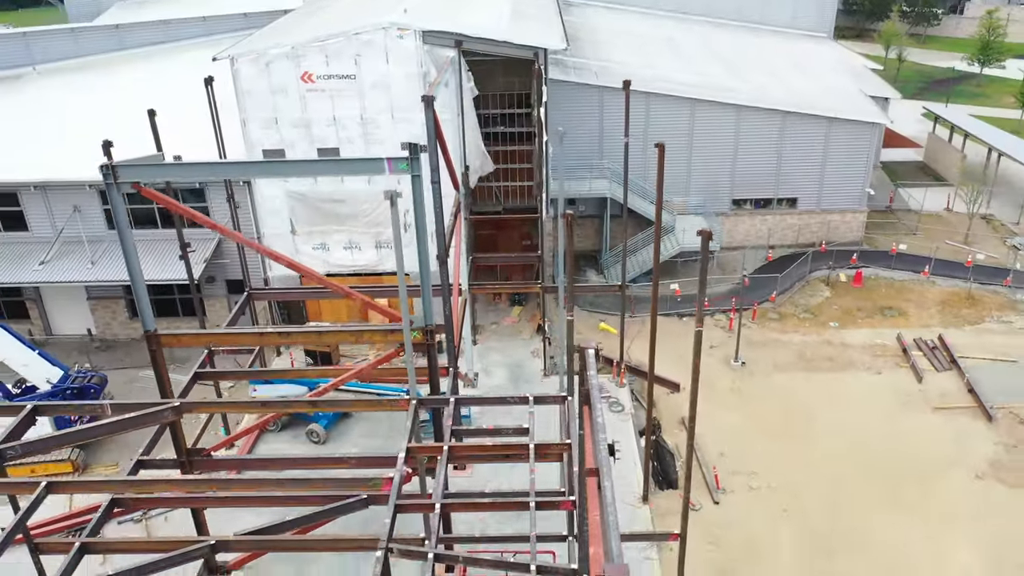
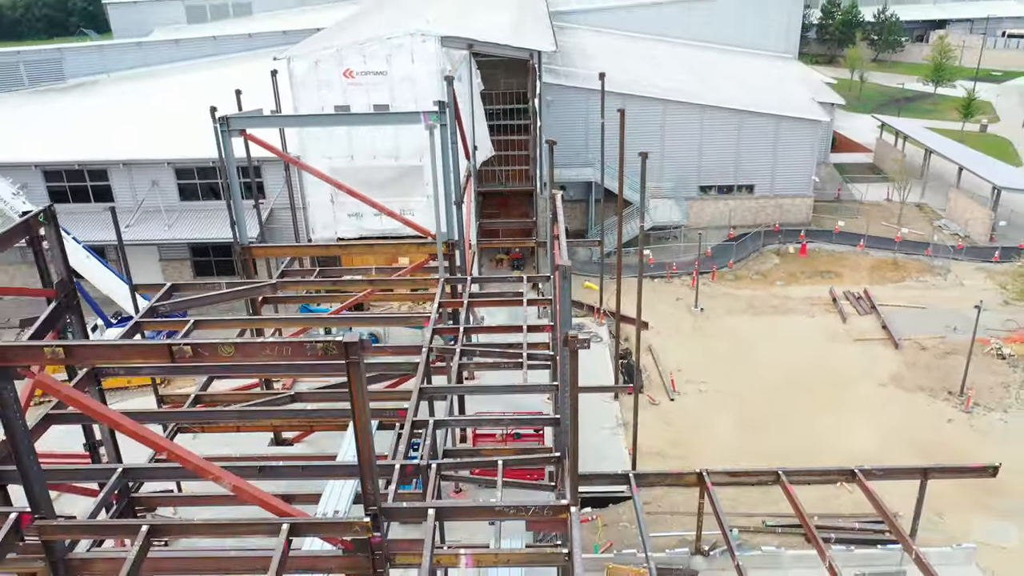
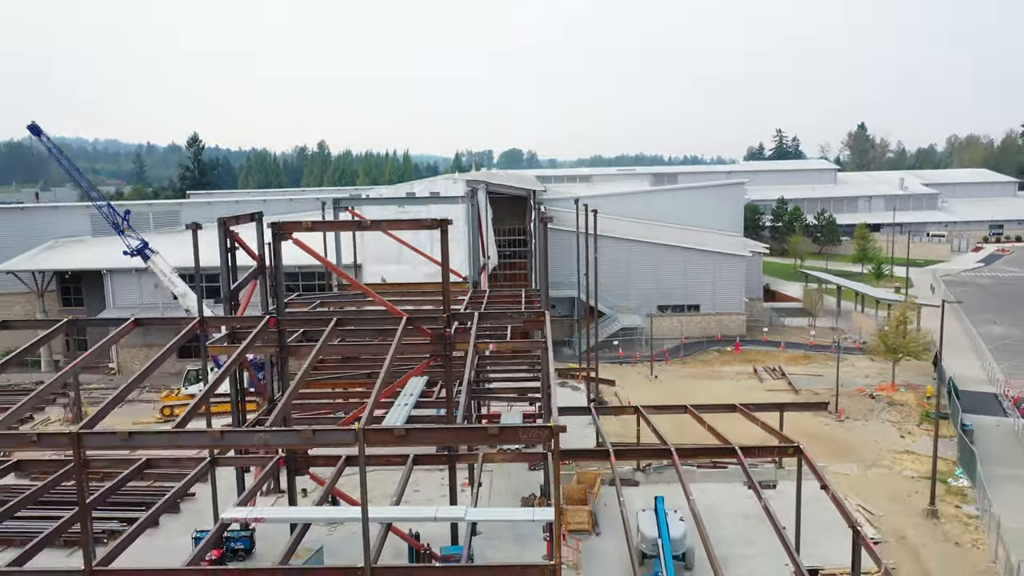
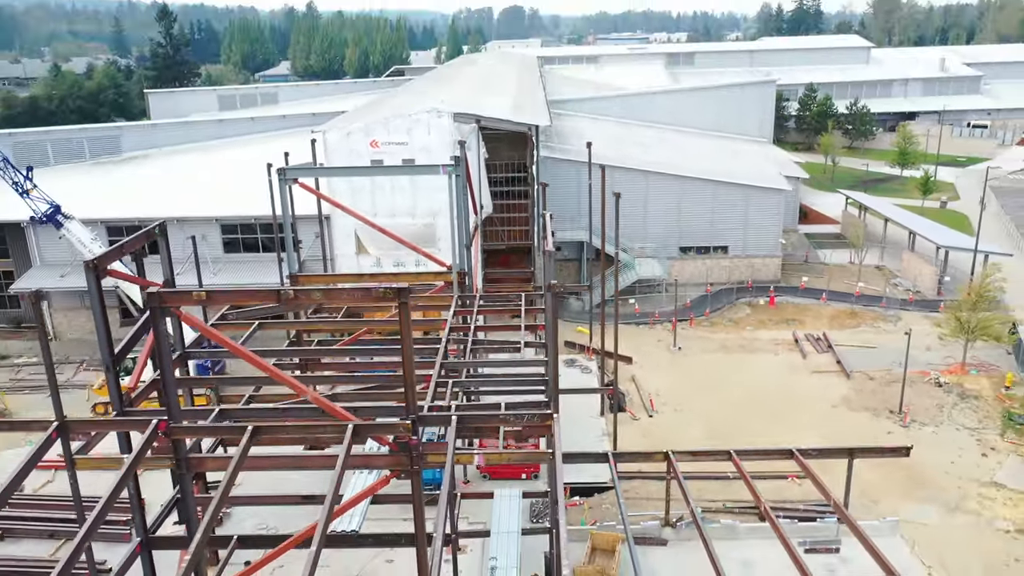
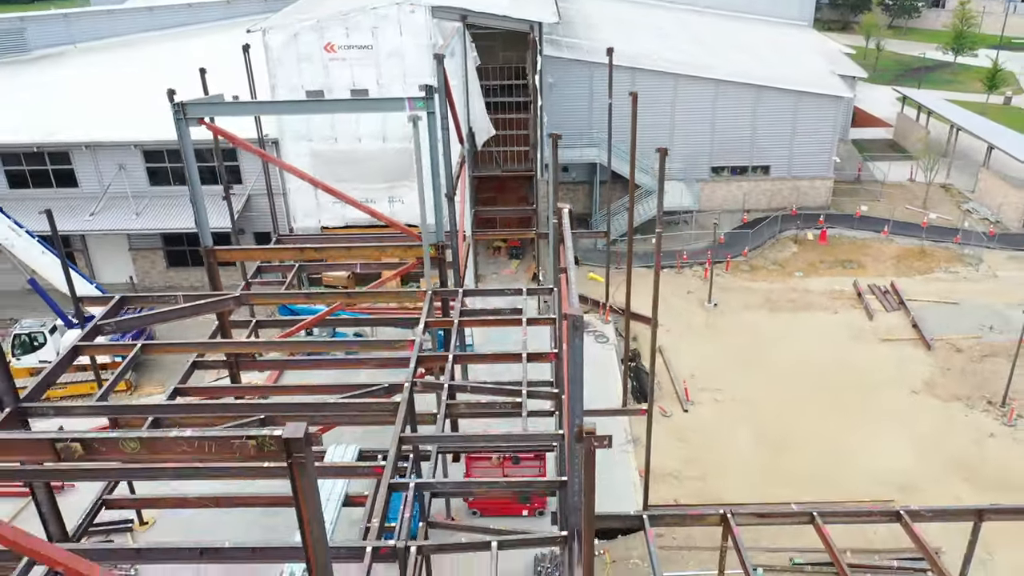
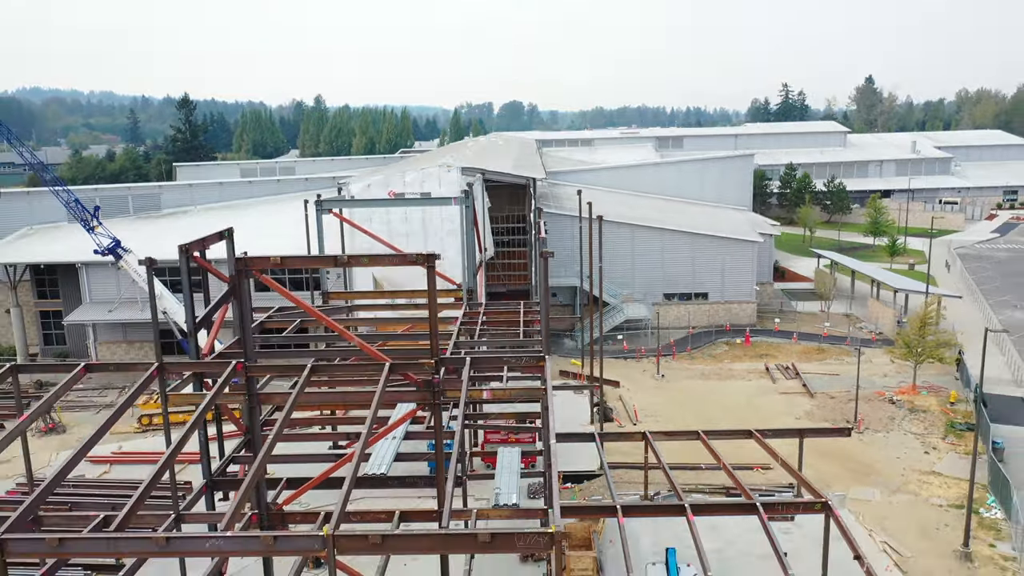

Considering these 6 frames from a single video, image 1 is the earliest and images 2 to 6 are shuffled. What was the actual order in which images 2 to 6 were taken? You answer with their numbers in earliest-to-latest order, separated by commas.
5, 2, 4, 6, 3
